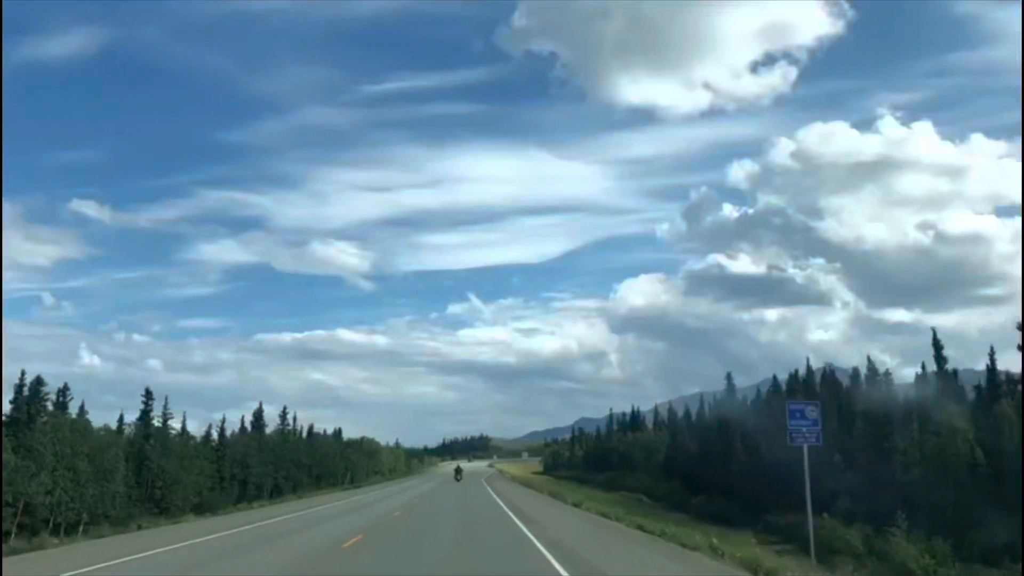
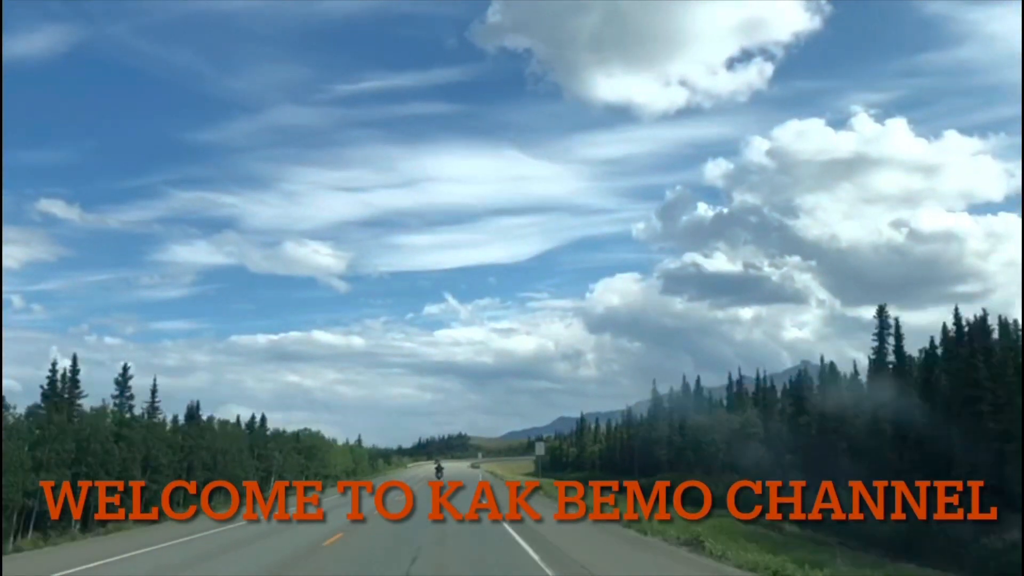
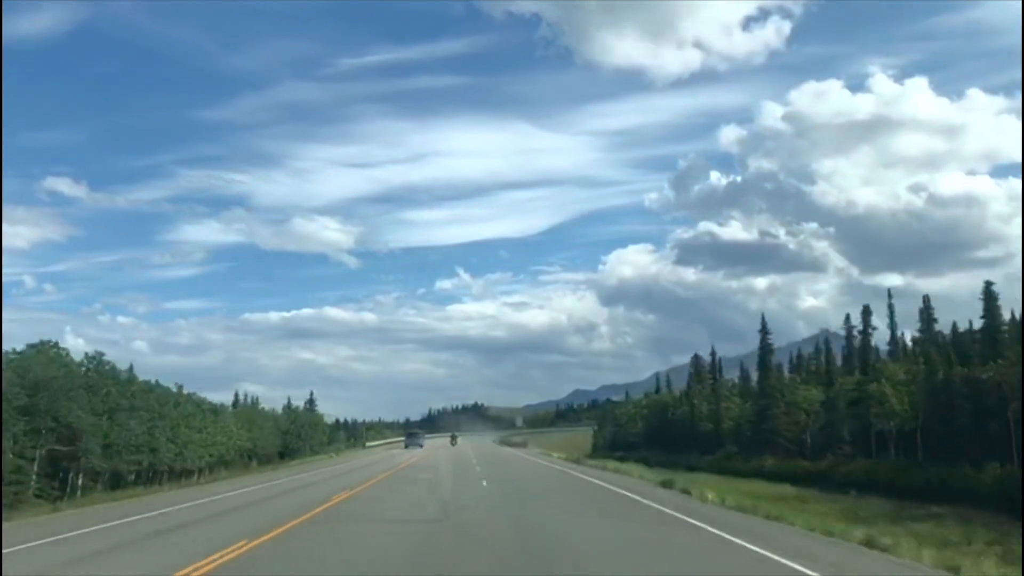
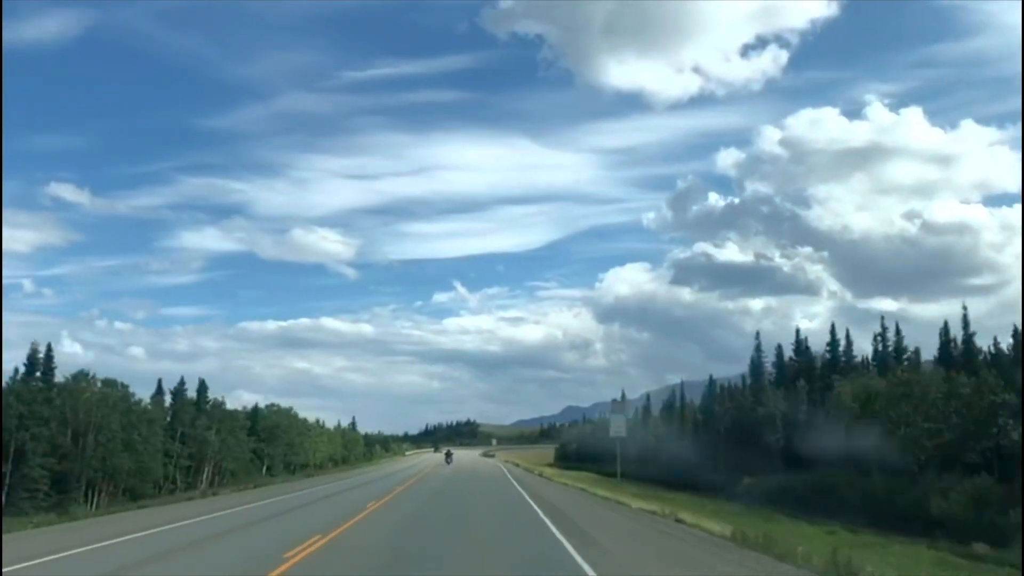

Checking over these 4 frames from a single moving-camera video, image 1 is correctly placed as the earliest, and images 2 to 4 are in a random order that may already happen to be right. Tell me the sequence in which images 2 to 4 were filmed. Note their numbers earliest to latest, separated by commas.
2, 4, 3
